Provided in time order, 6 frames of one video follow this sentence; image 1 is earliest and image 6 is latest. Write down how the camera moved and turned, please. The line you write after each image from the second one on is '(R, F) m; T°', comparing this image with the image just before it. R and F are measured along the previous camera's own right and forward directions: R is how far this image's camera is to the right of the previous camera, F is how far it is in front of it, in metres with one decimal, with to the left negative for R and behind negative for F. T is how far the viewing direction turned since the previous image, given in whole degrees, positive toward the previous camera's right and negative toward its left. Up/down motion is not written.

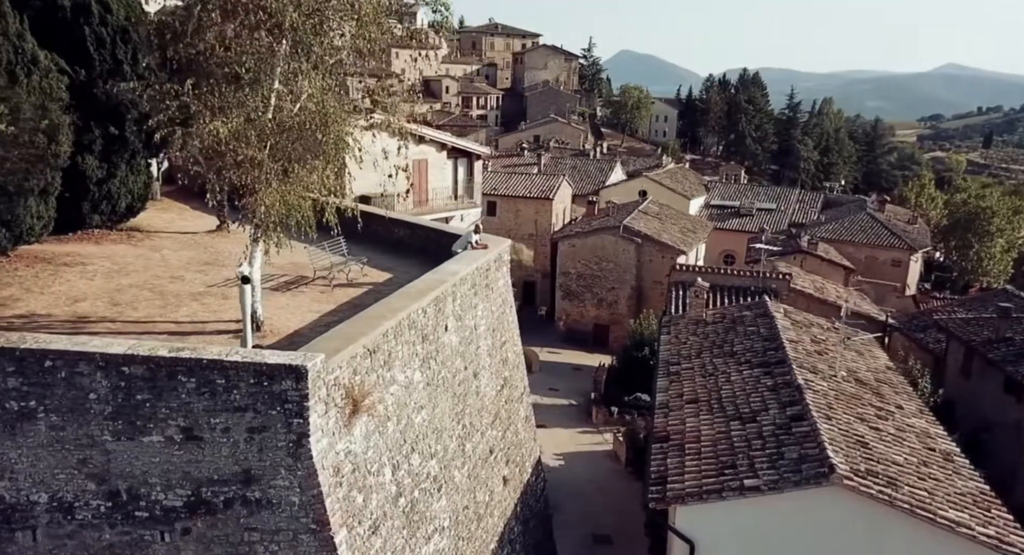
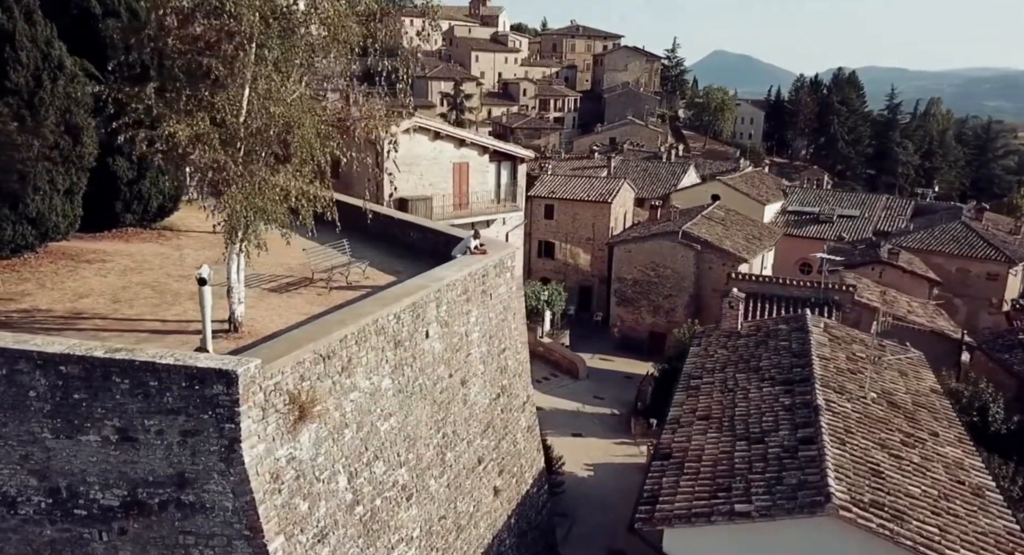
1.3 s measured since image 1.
(+1.6, +0.4) m; -6°
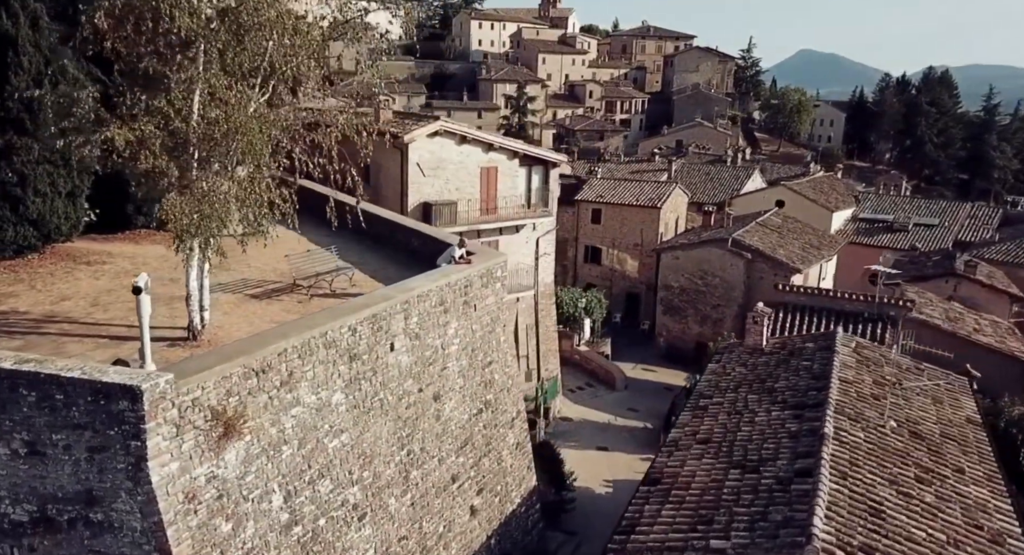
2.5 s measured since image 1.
(+1.6, +0.7) m; -6°
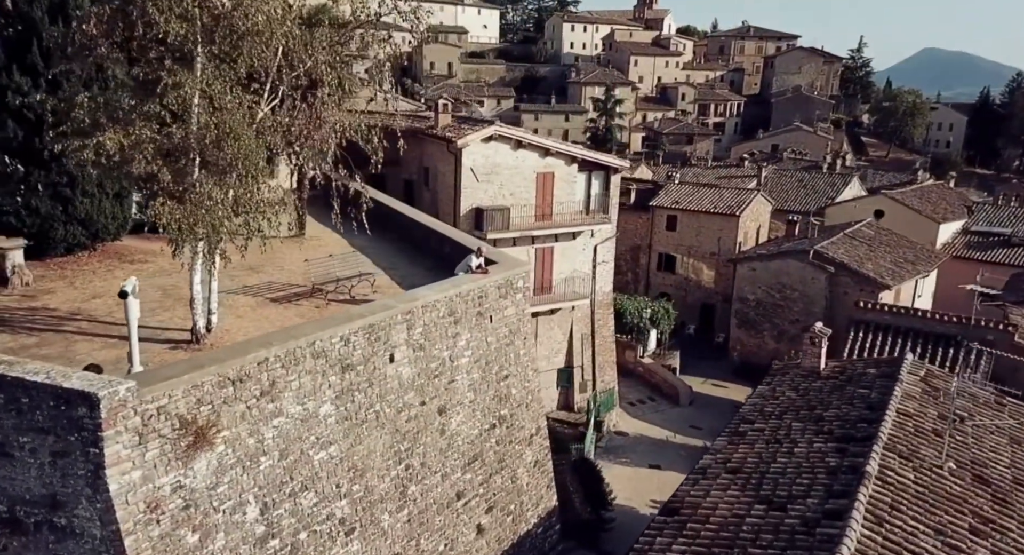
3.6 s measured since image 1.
(+1.3, +0.6) m; -7°
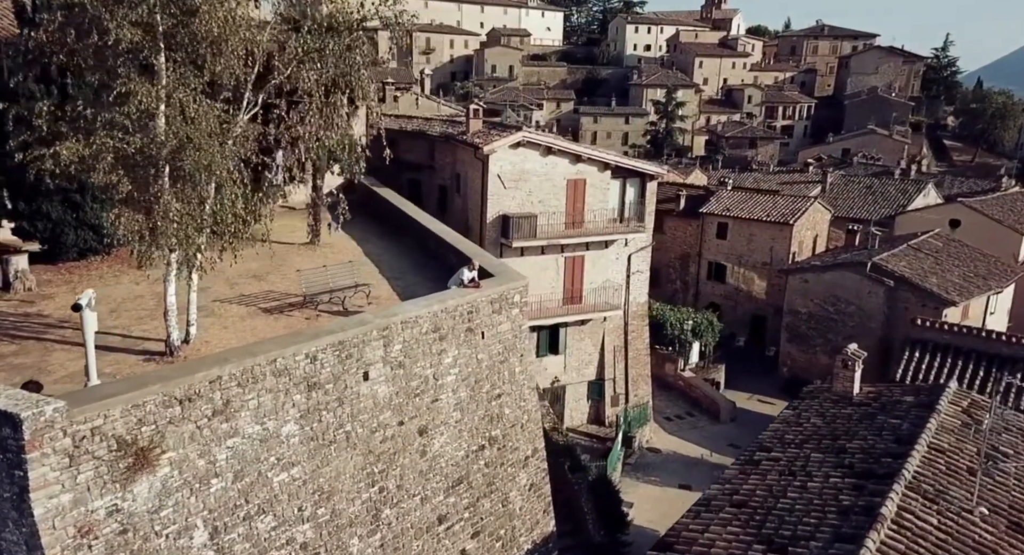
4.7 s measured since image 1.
(+1.2, +0.7) m; -5°
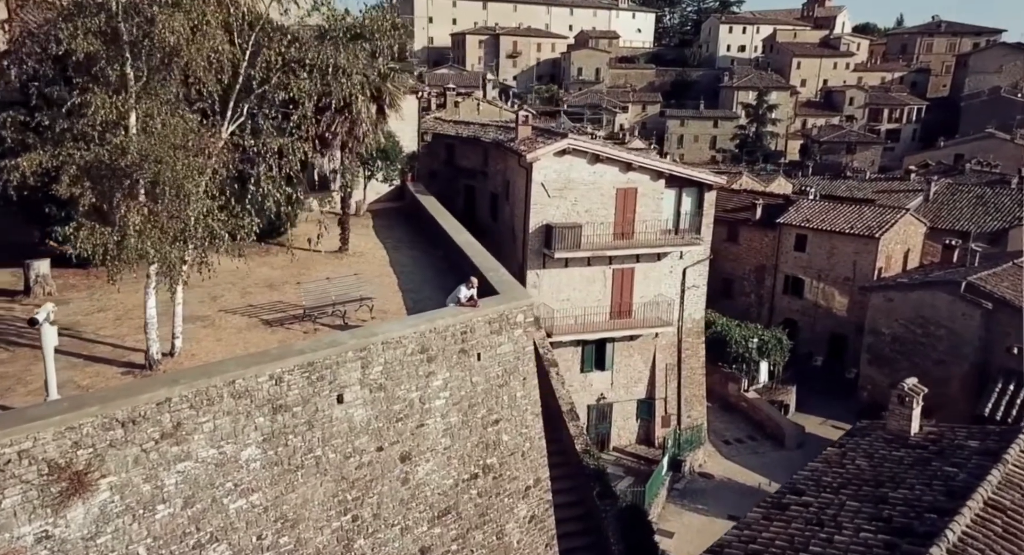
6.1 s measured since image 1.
(+1.5, +0.9) m; -7°
